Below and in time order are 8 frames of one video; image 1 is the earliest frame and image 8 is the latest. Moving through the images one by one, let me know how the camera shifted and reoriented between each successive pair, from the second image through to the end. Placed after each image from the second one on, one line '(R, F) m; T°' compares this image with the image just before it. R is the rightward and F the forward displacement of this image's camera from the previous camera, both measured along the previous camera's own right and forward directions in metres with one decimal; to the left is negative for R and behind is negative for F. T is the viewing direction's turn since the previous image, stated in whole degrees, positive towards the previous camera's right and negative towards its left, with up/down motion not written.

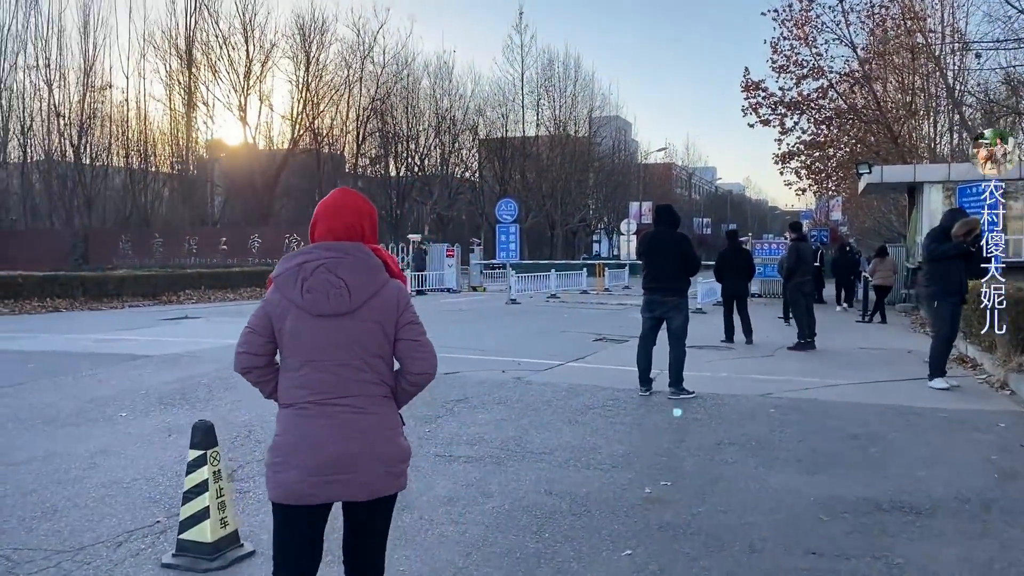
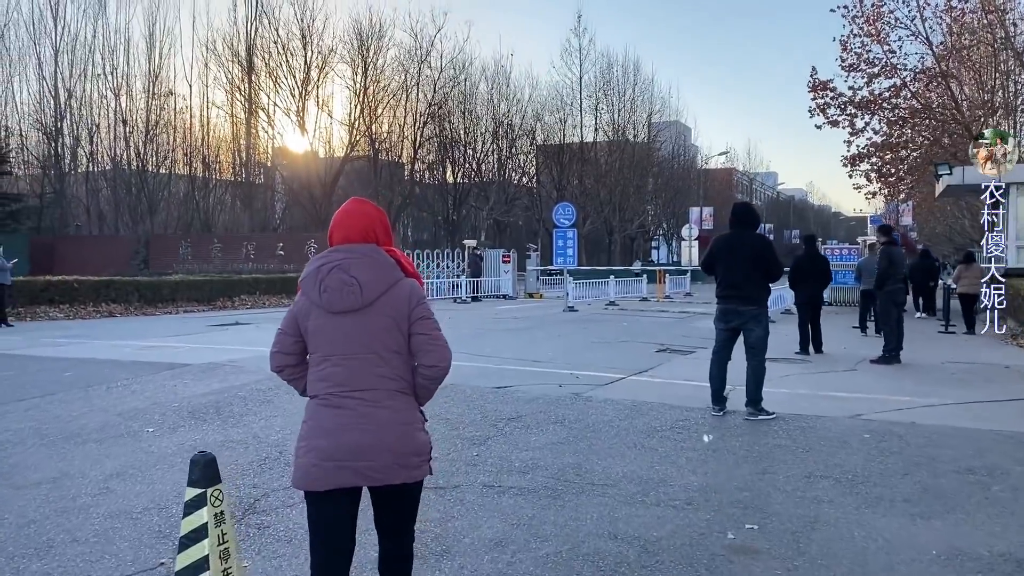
(0.0, +0.8) m; -4°
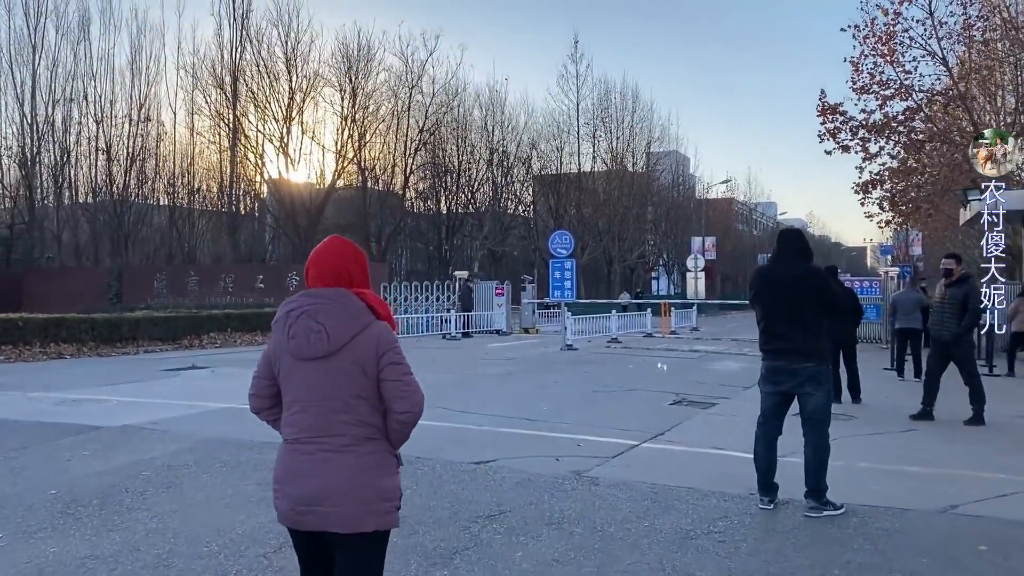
(+0.1, +2.0) m; 0°
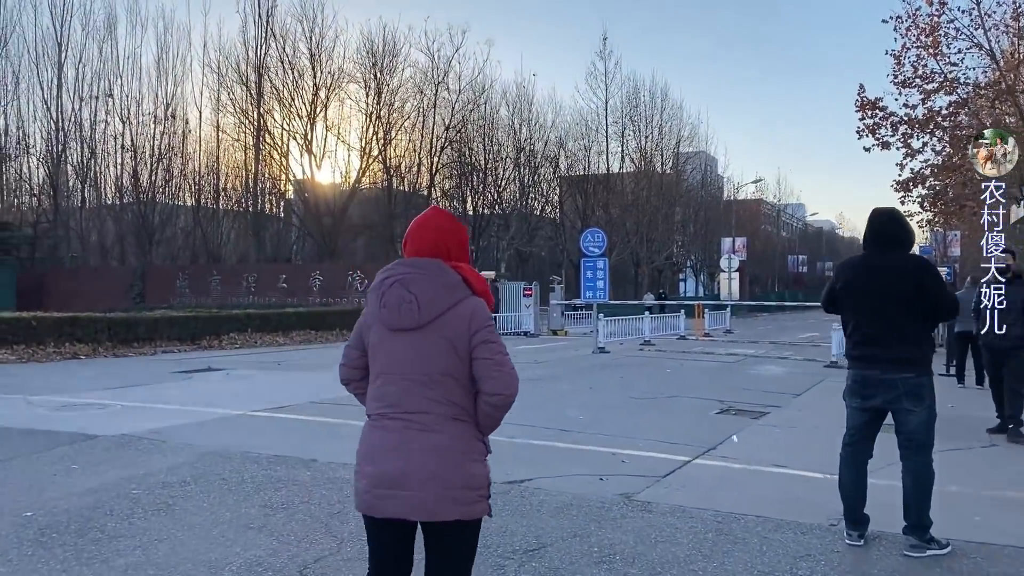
(-0.1, +0.9) m; -2°
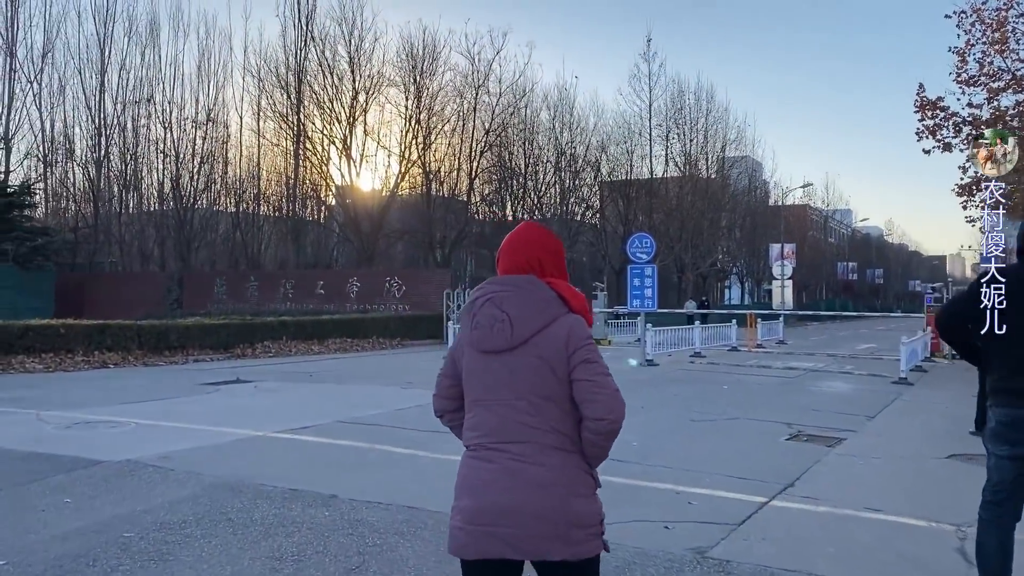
(-0.1, +1.0) m; -3°
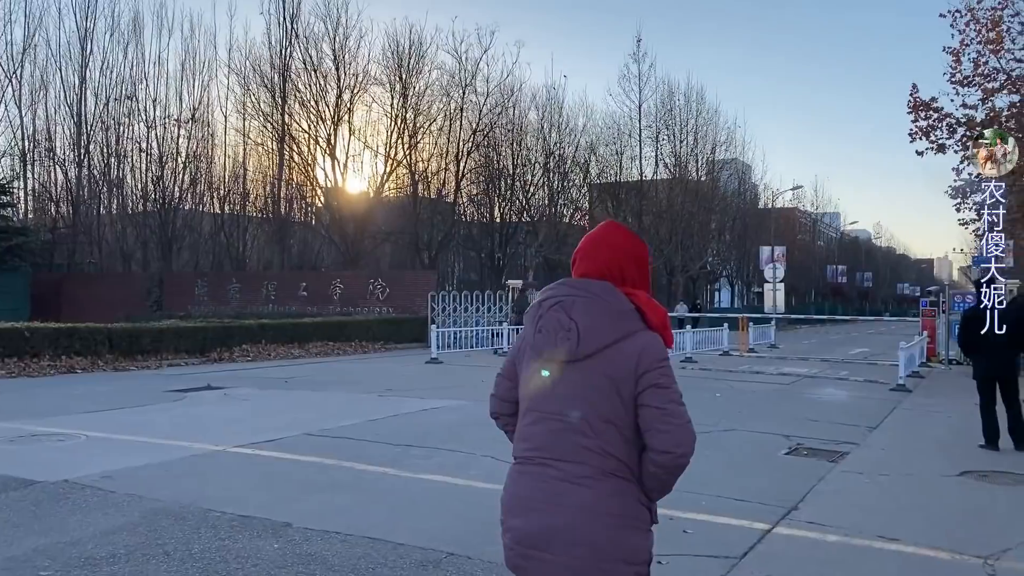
(+0.1, +0.7) m; +1°
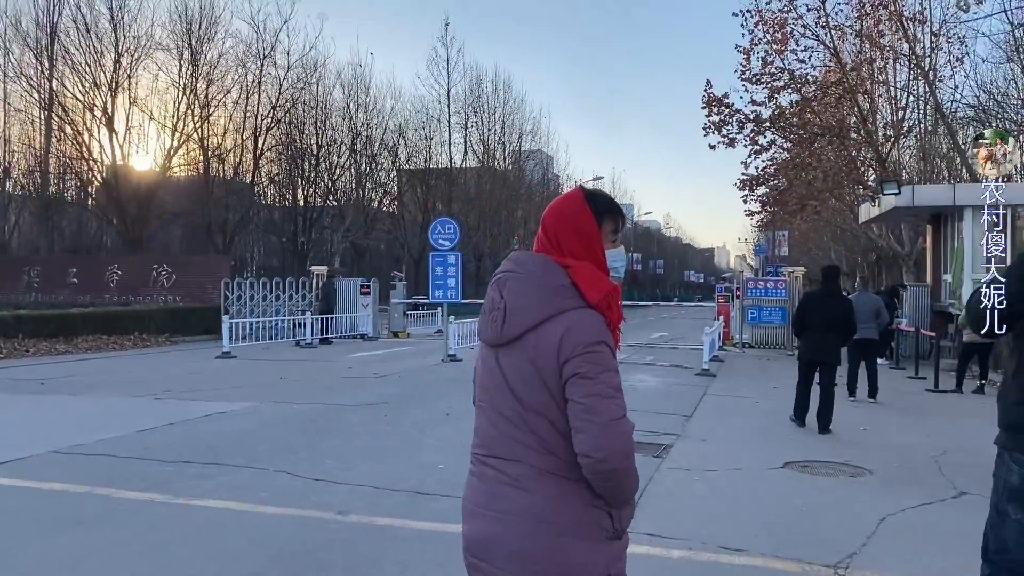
(0.0, +1.0) m; +13°
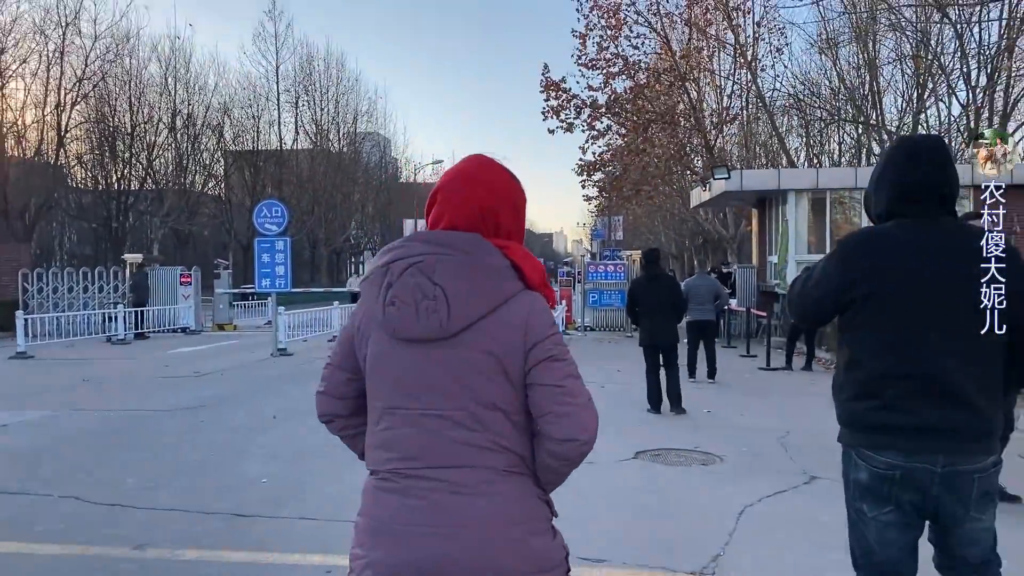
(+0.1, +0.6) m; +11°
